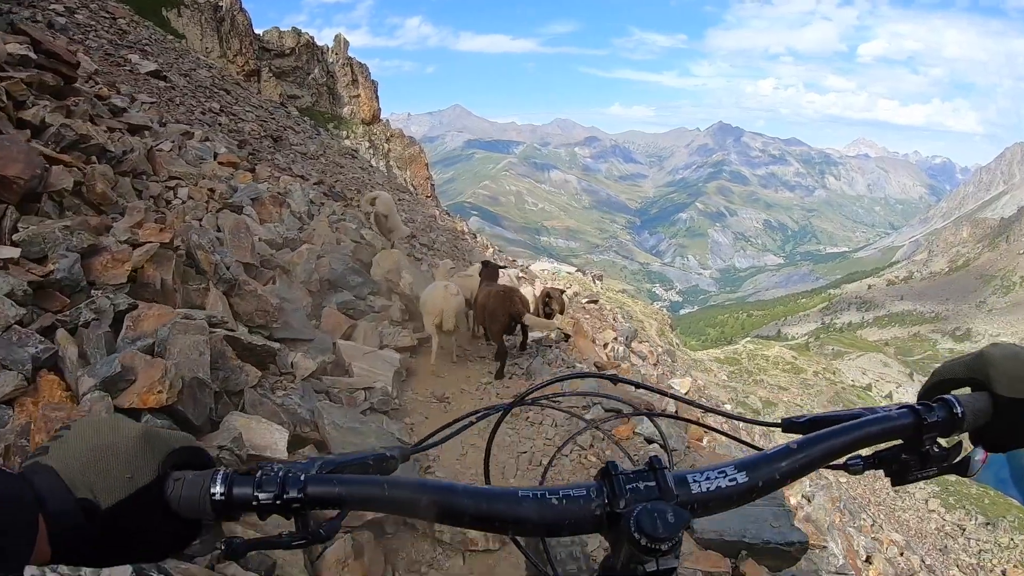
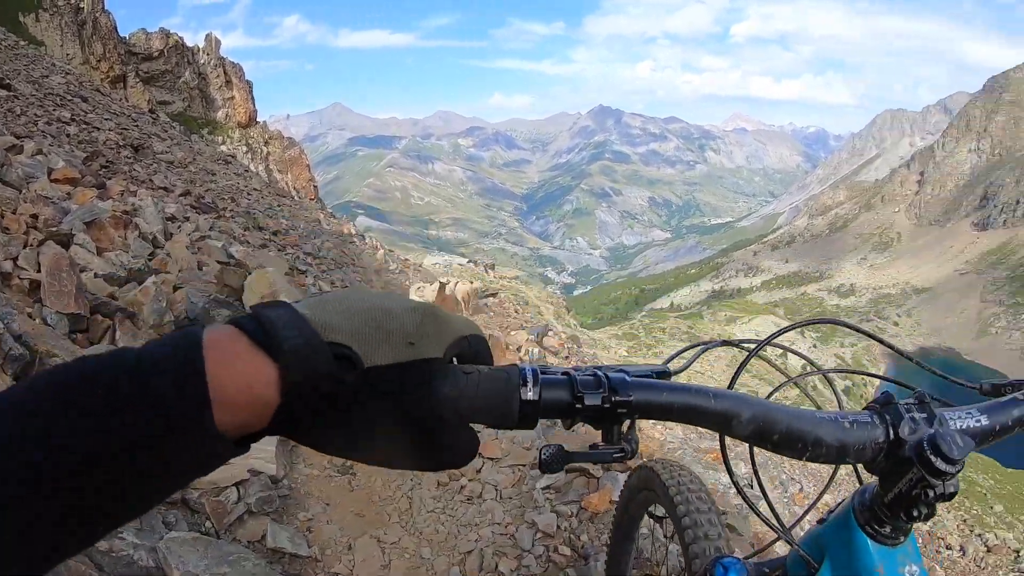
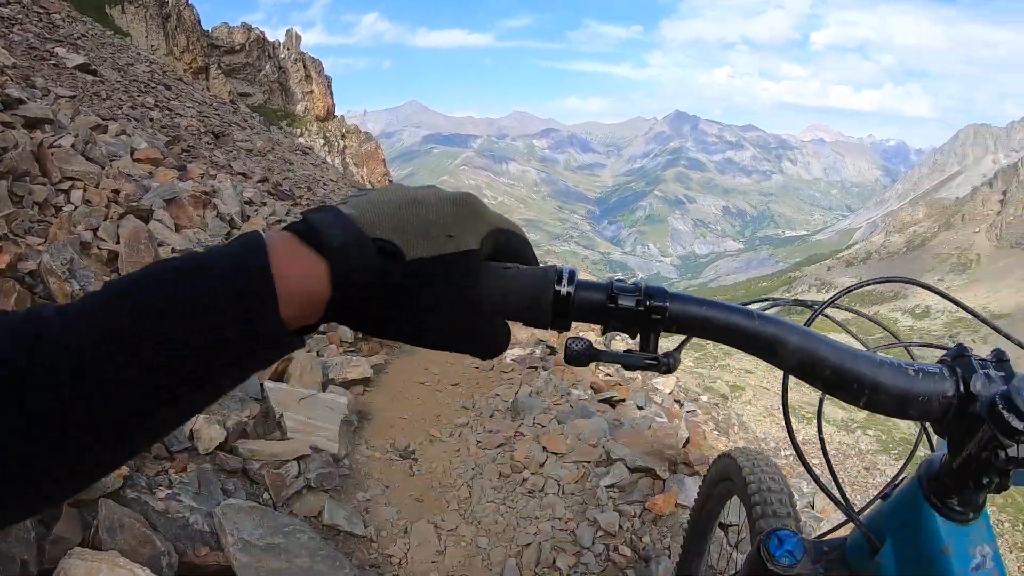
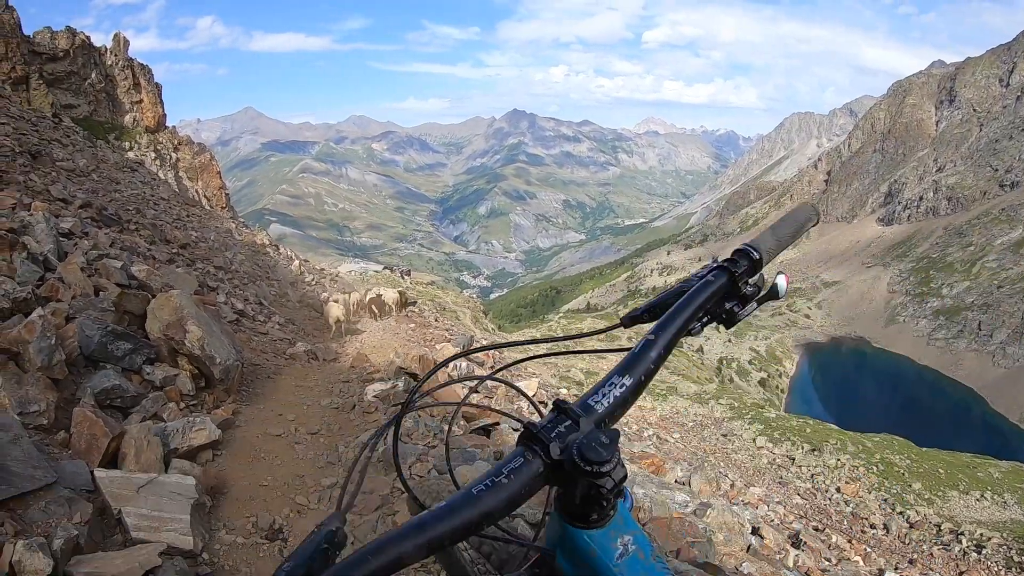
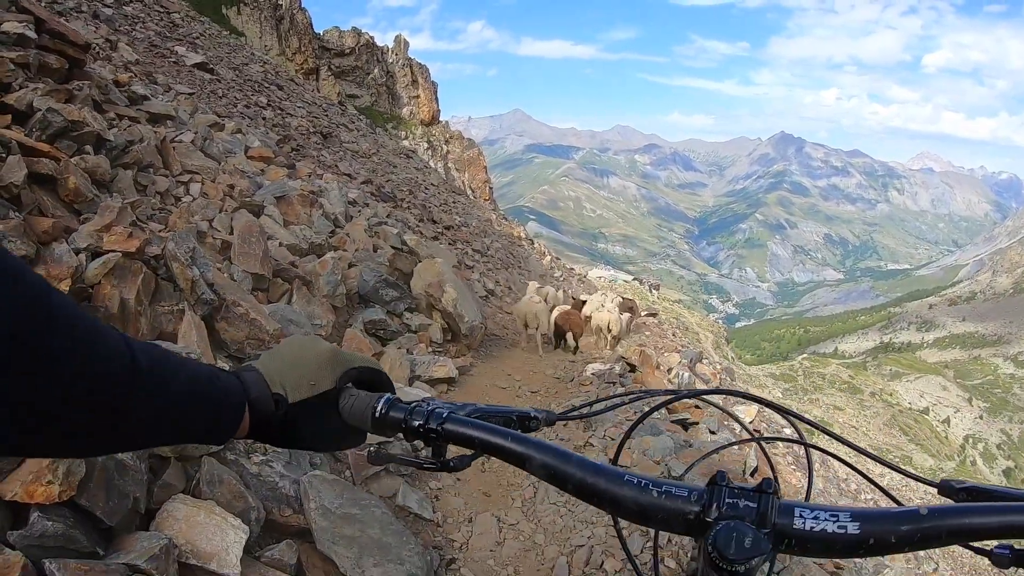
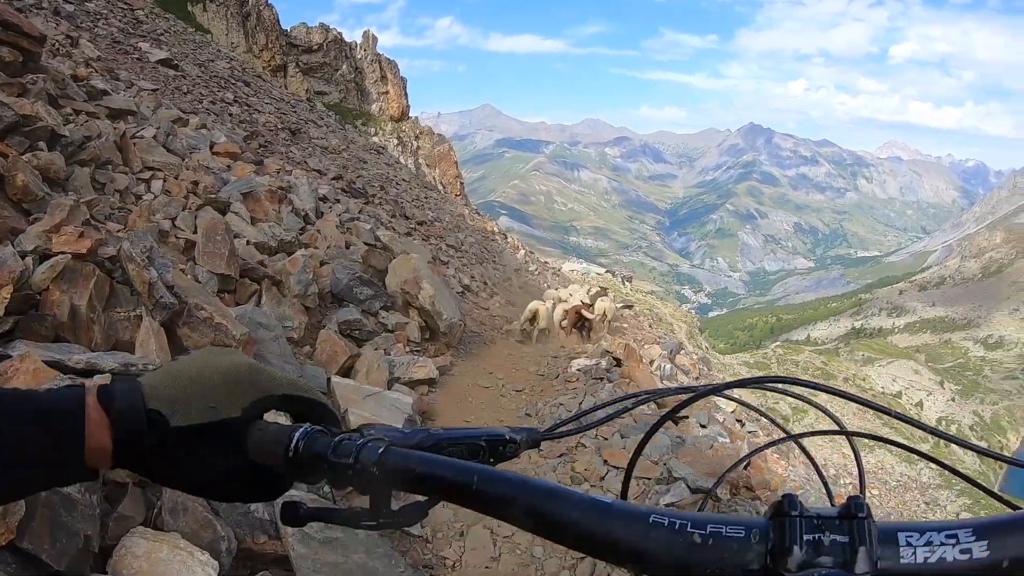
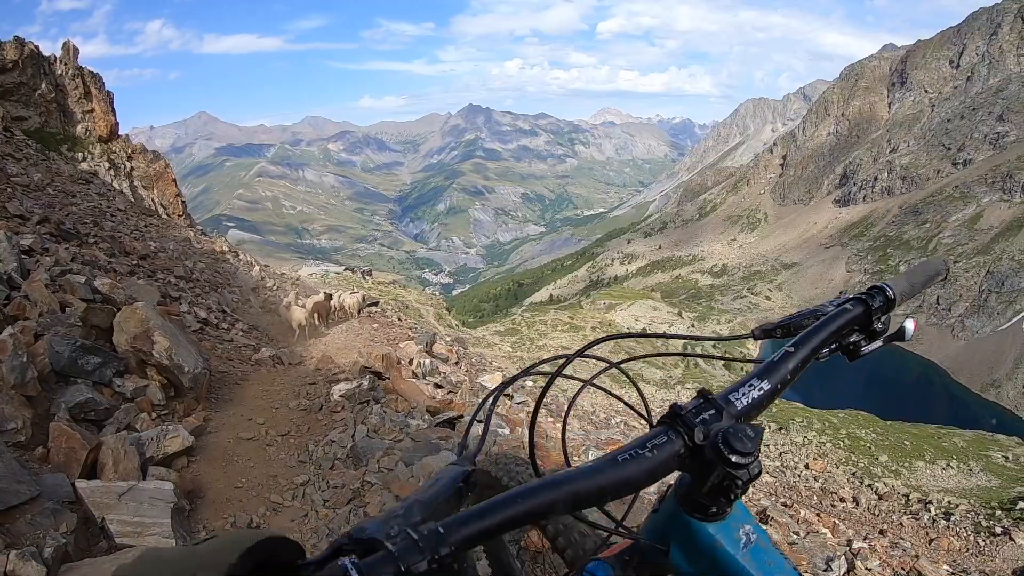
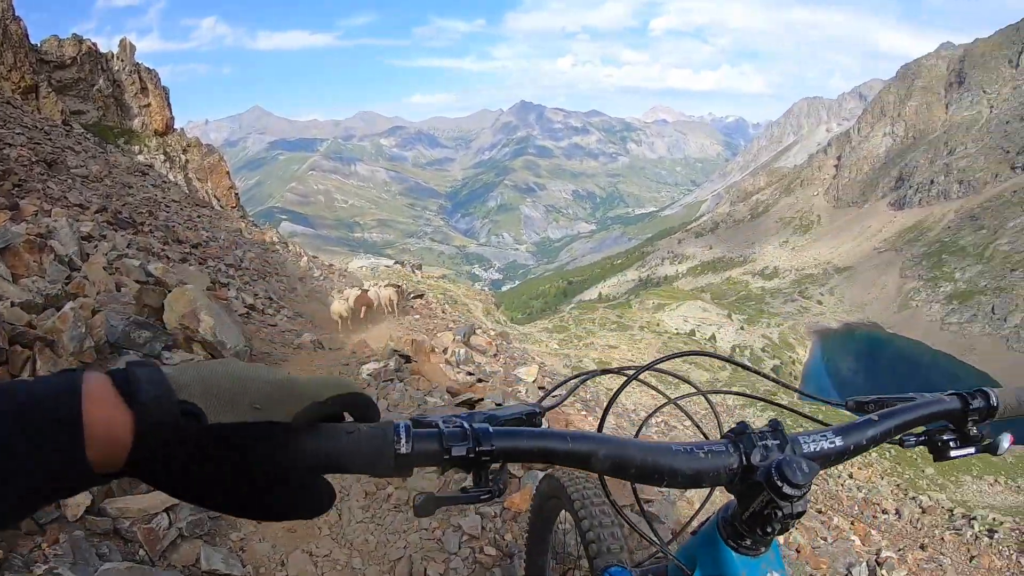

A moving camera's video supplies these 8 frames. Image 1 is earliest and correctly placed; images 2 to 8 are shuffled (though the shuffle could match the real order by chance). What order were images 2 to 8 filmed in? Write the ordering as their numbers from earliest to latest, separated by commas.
5, 6, 3, 2, 8, 7, 4
